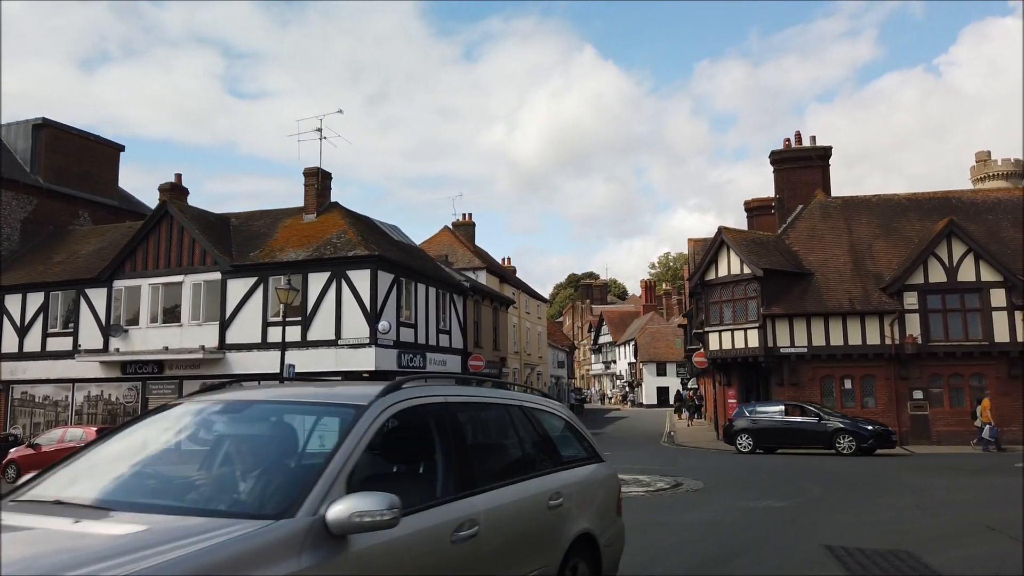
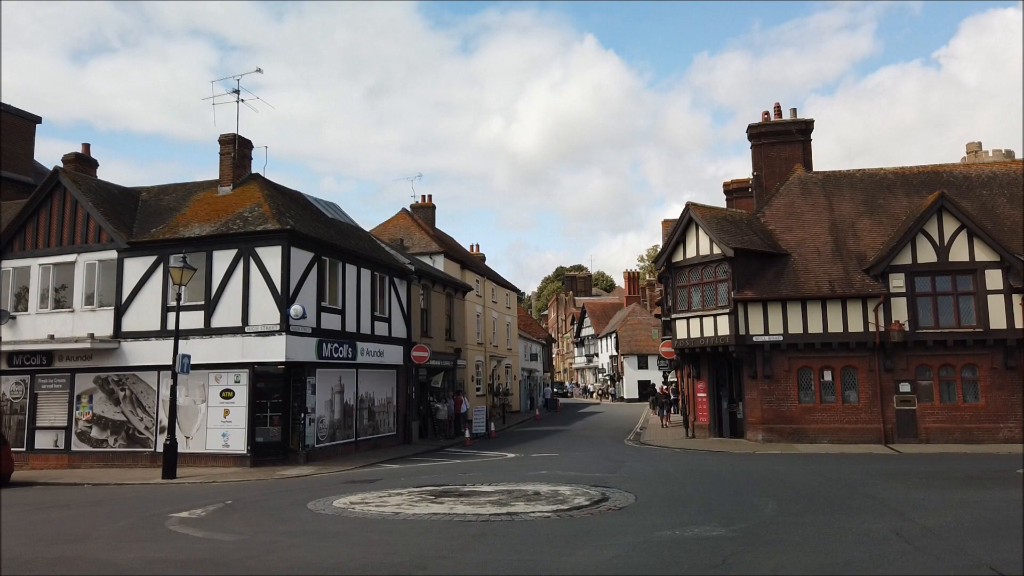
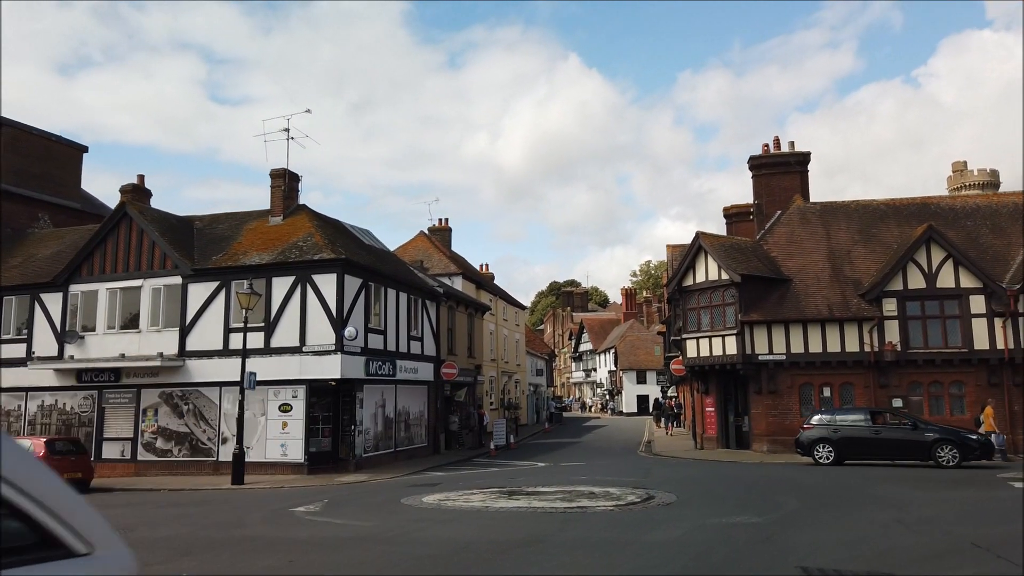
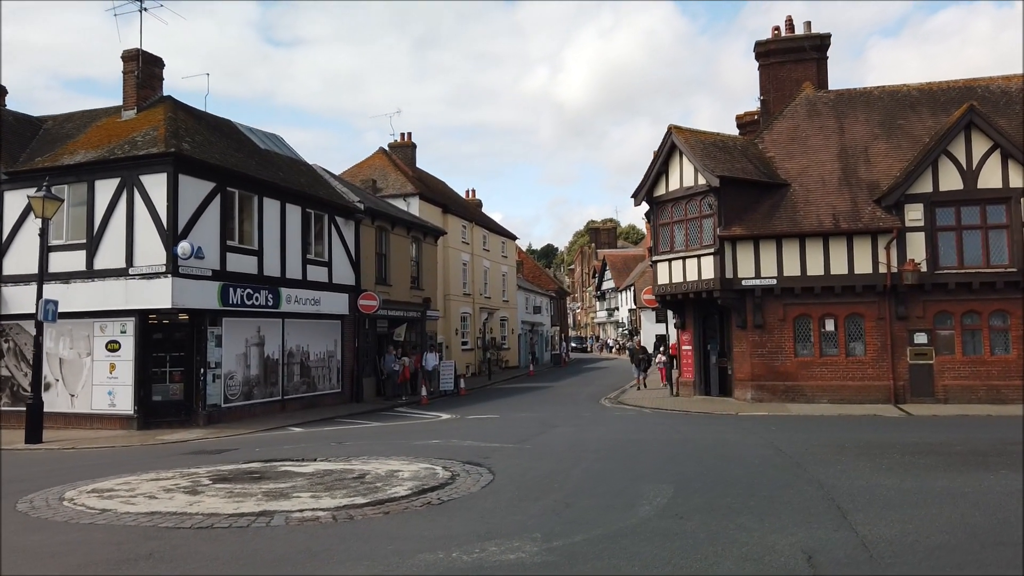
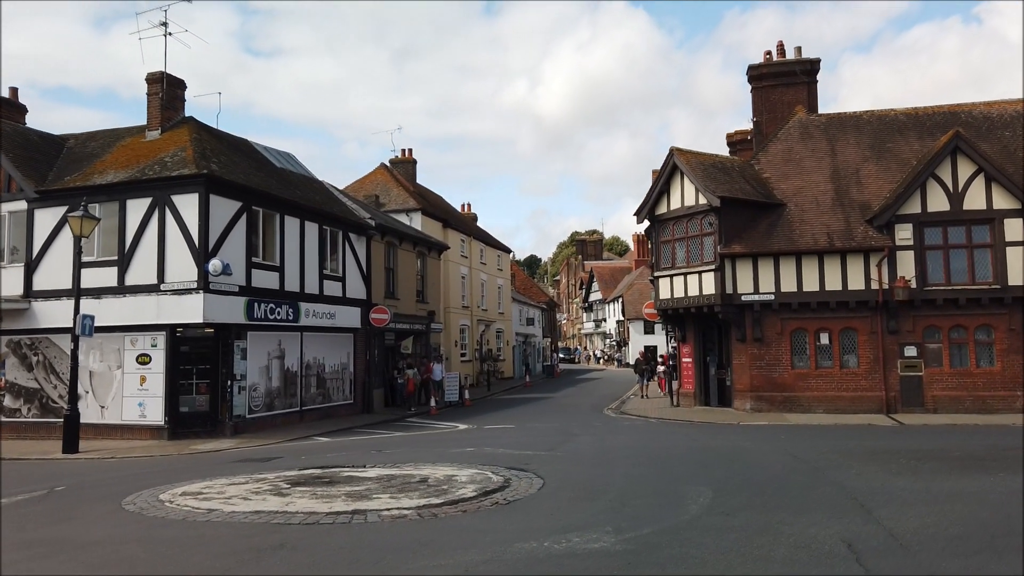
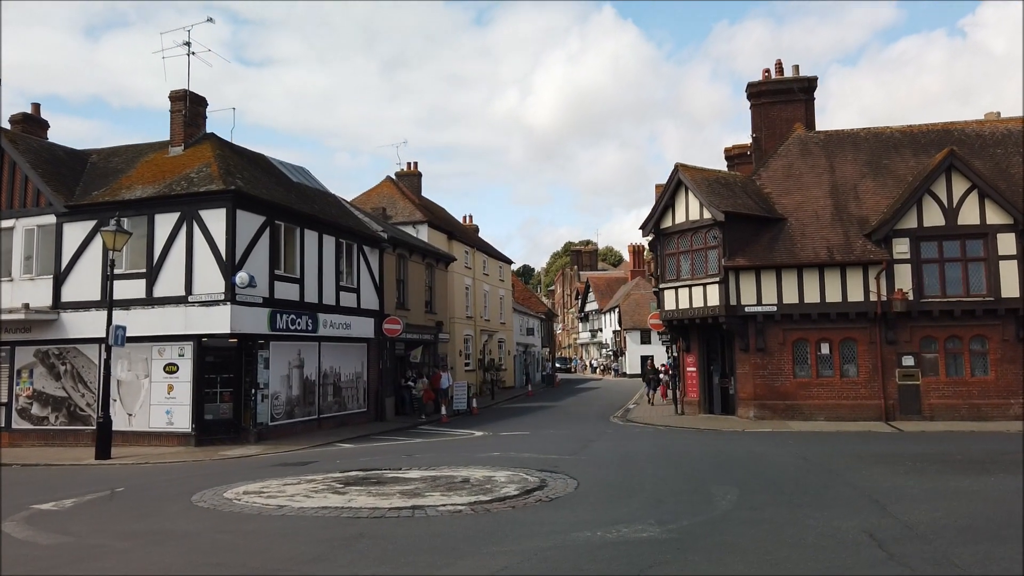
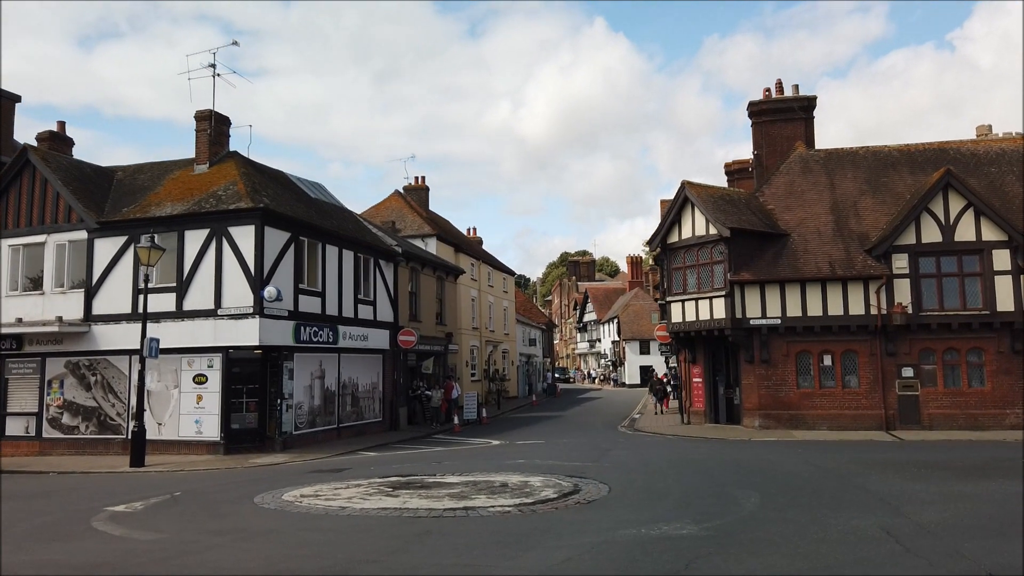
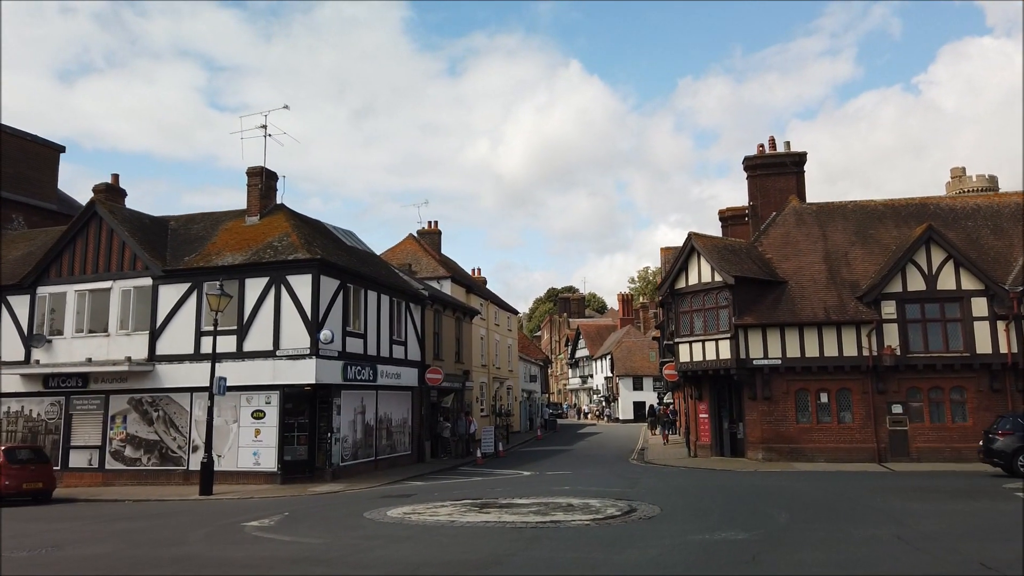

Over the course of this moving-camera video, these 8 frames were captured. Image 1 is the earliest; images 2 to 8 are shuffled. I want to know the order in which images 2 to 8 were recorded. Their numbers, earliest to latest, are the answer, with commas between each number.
3, 8, 2, 7, 6, 5, 4
